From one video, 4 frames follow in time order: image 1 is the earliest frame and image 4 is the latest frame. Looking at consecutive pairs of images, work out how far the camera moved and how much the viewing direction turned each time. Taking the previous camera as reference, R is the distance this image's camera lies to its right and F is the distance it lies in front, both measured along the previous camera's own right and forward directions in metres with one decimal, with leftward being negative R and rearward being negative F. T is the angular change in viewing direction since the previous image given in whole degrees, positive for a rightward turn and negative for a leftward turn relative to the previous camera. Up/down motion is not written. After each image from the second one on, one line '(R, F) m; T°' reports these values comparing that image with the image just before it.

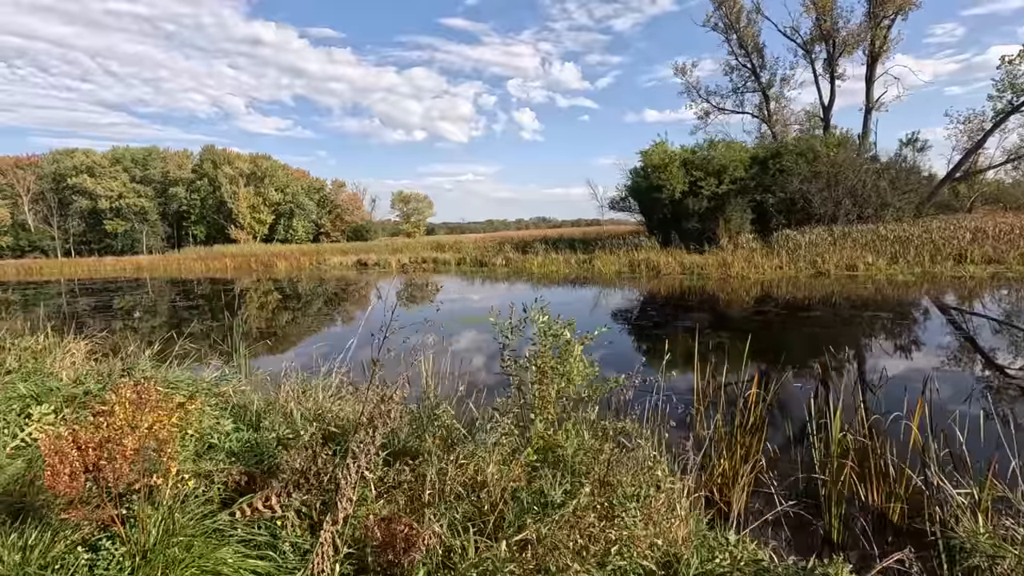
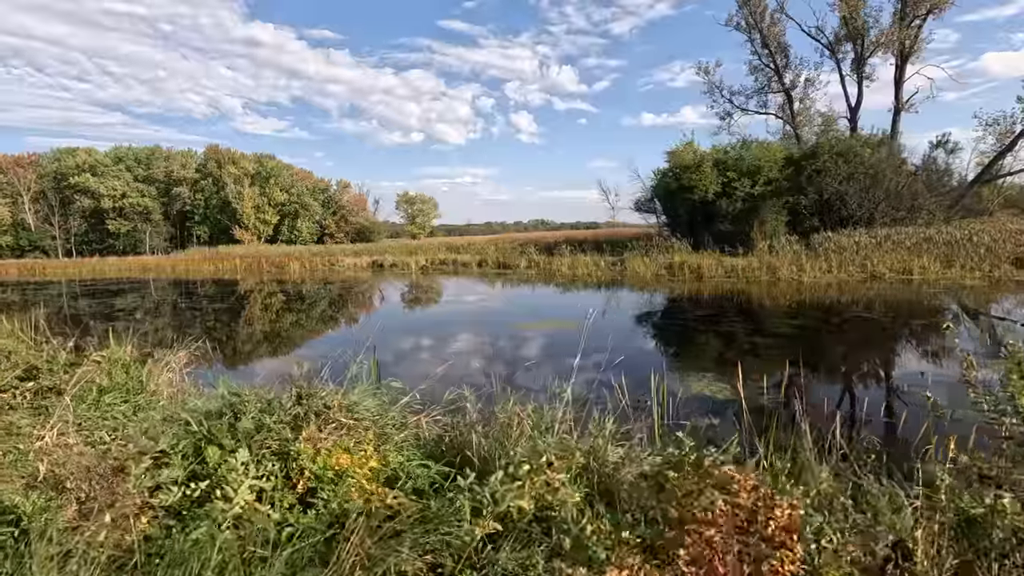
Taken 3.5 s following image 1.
(-0.9, +0.5) m; 0°
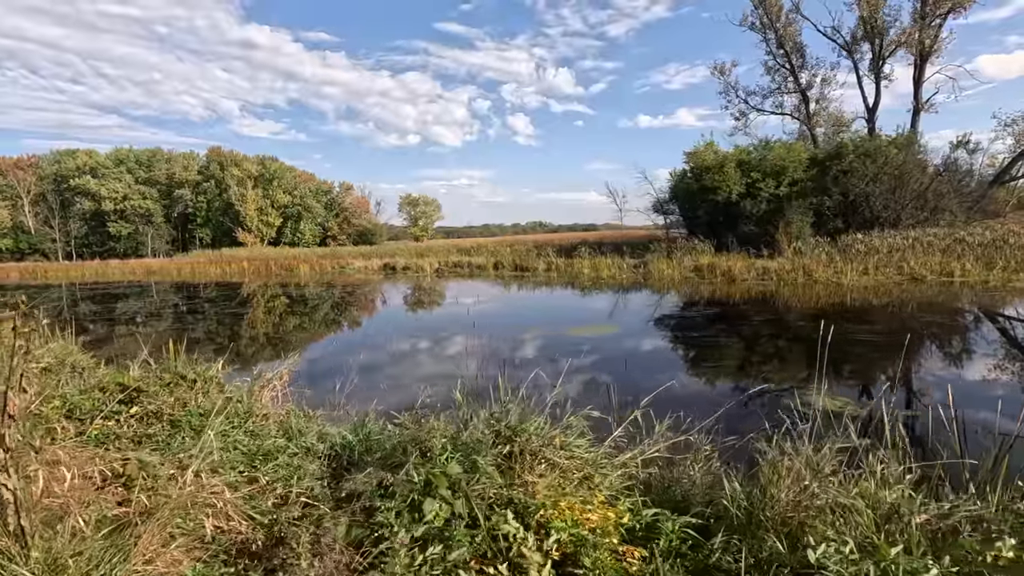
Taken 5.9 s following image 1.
(-0.6, +0.3) m; 0°
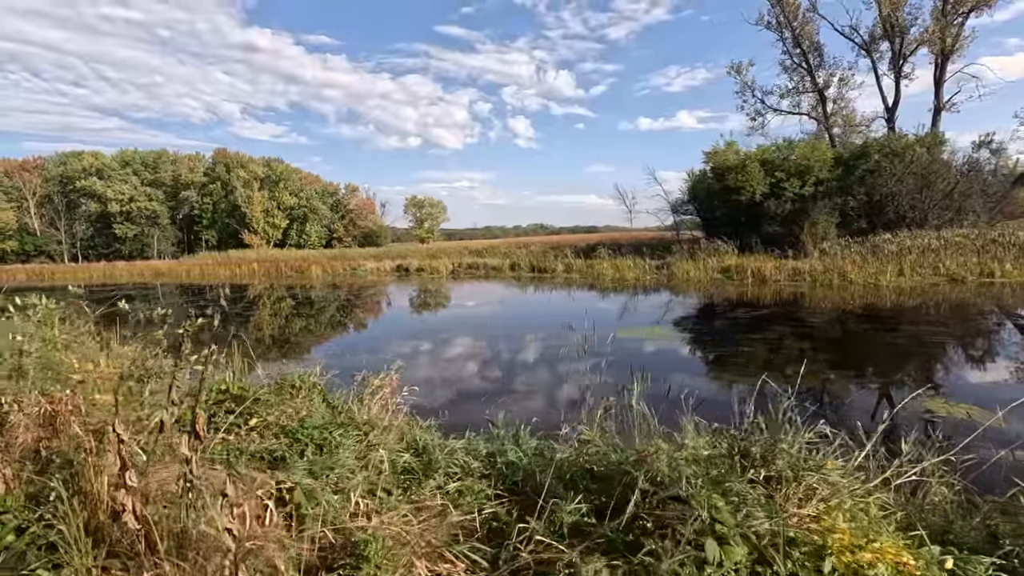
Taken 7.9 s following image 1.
(-0.5, +0.2) m; 0°
